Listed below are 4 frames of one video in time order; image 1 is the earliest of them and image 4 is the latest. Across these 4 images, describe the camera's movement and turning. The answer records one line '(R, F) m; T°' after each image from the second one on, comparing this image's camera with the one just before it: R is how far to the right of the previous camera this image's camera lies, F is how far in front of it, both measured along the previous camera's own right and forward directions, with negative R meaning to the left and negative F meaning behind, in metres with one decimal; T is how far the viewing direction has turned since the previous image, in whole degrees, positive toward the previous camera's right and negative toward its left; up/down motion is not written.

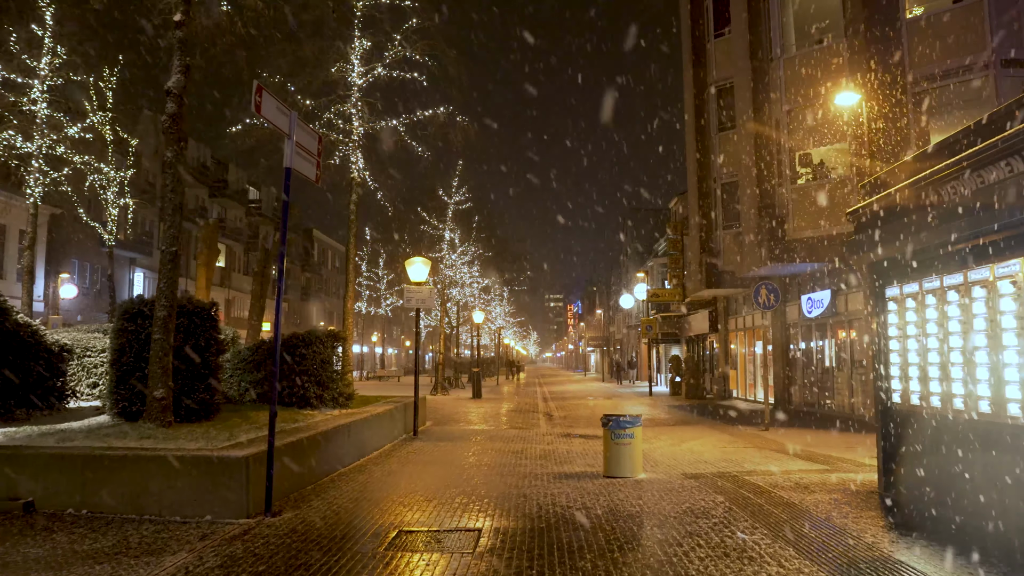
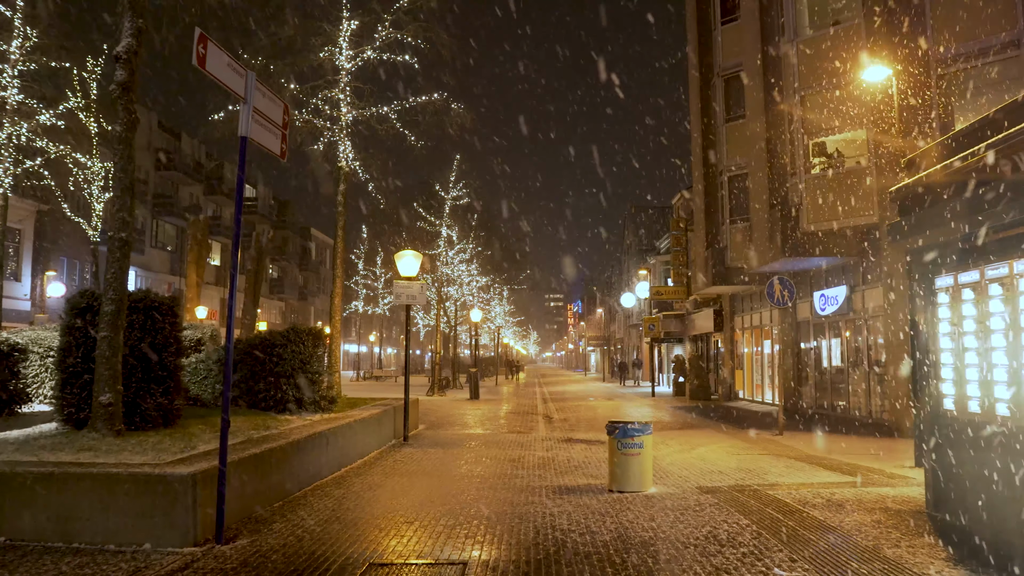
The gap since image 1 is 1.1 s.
(+0.1, +1.0) m; 0°
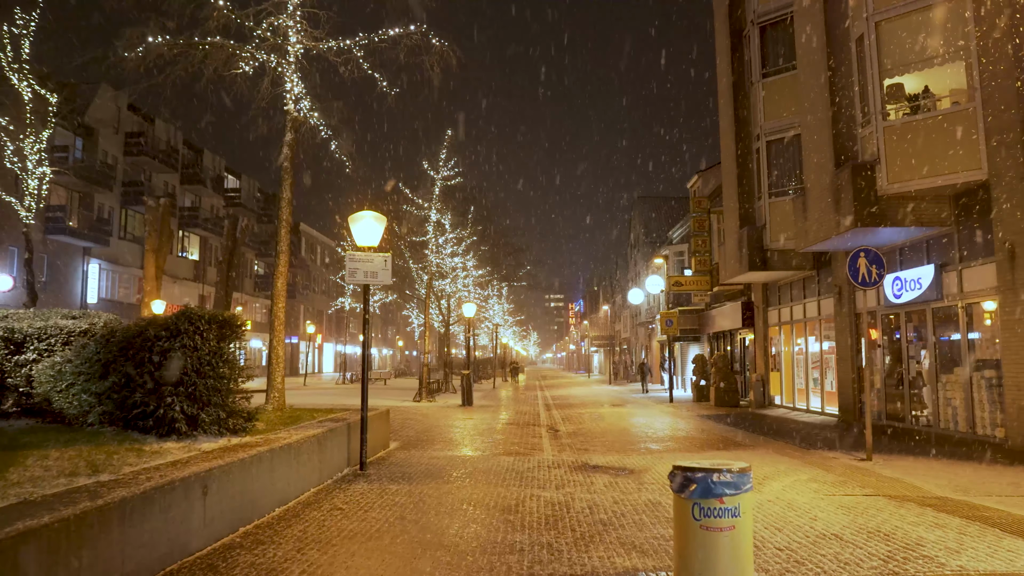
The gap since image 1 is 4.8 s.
(+0.1, +3.7) m; 0°
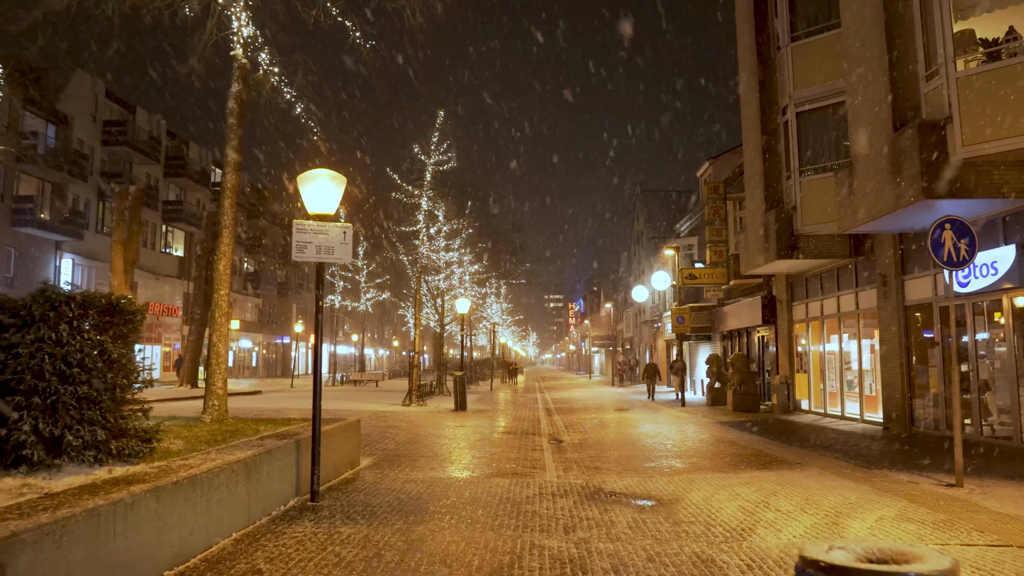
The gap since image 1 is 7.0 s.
(+0.1, +2.3) m; 0°
